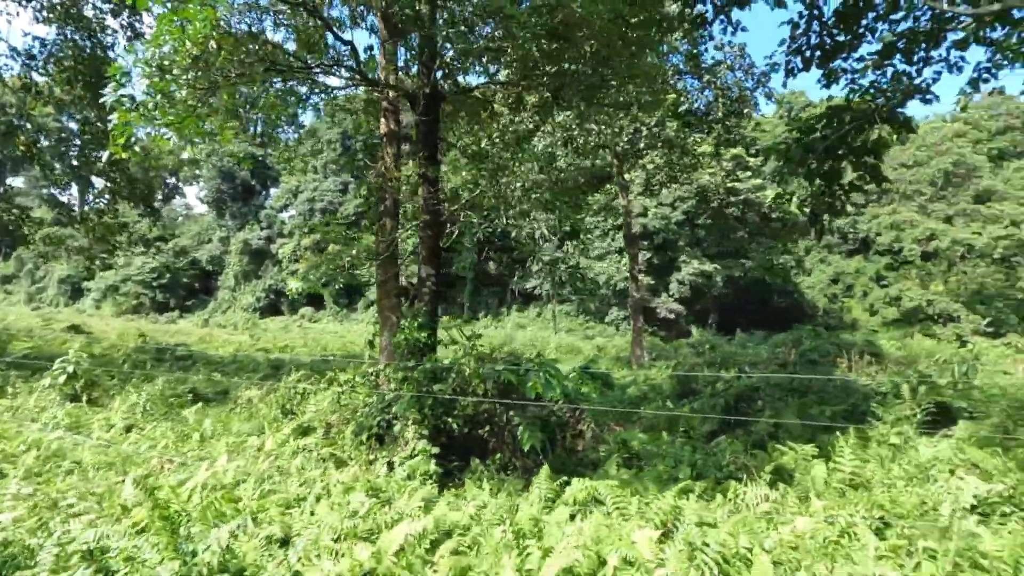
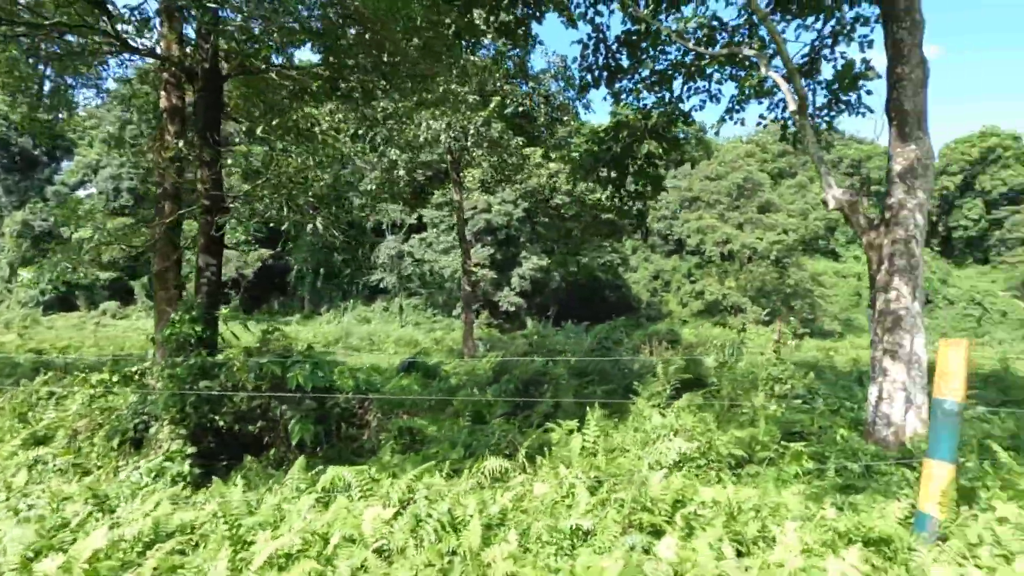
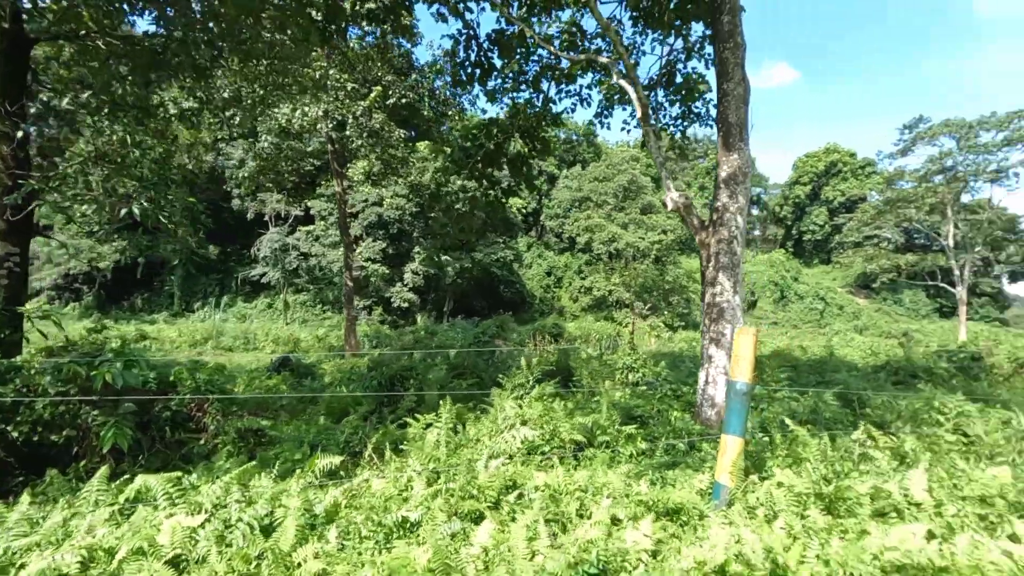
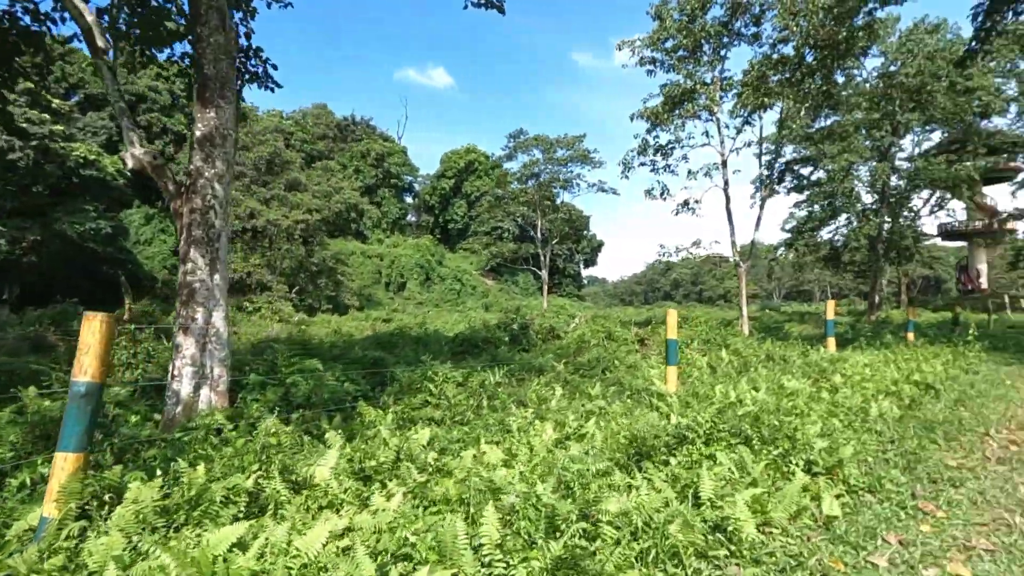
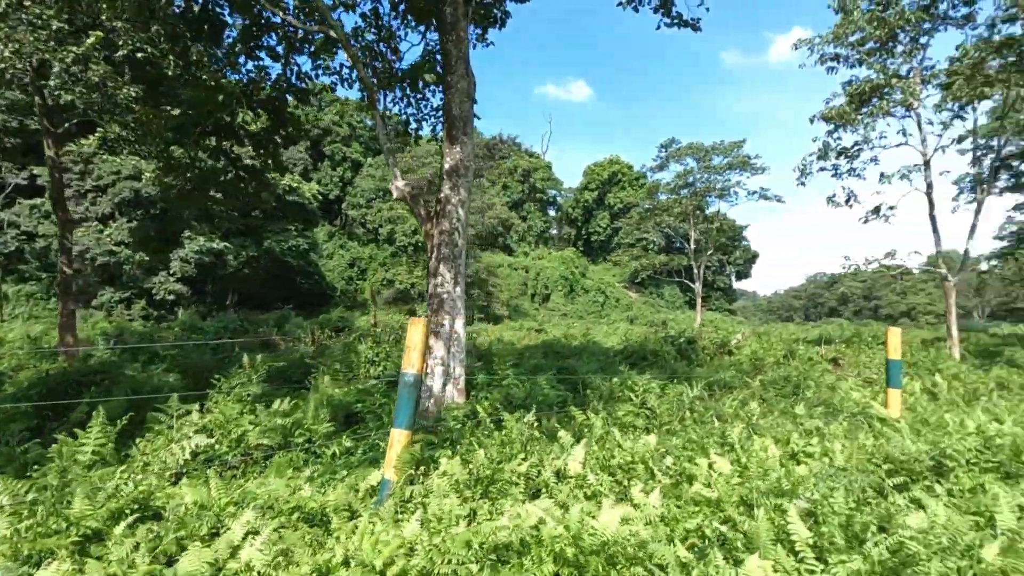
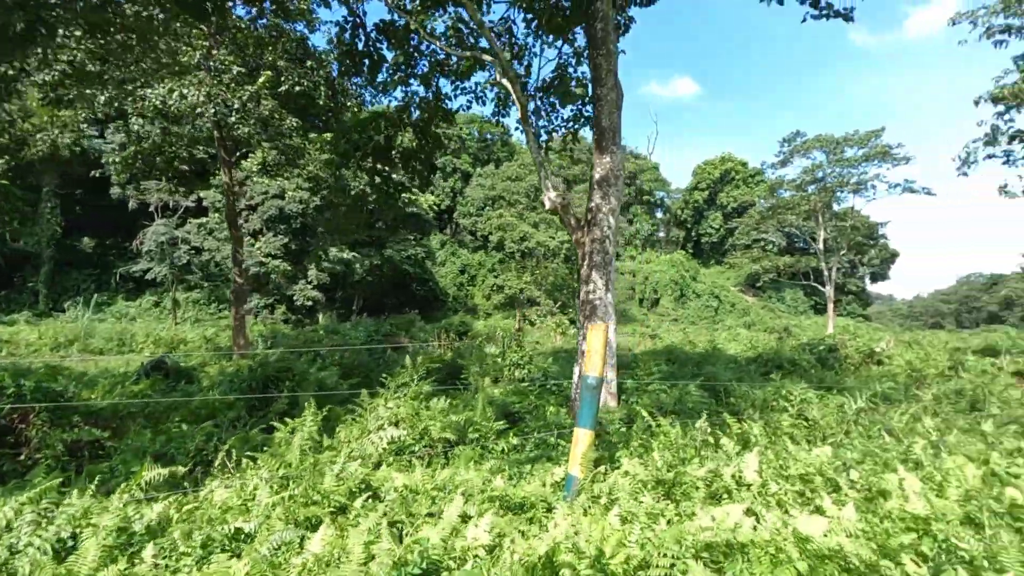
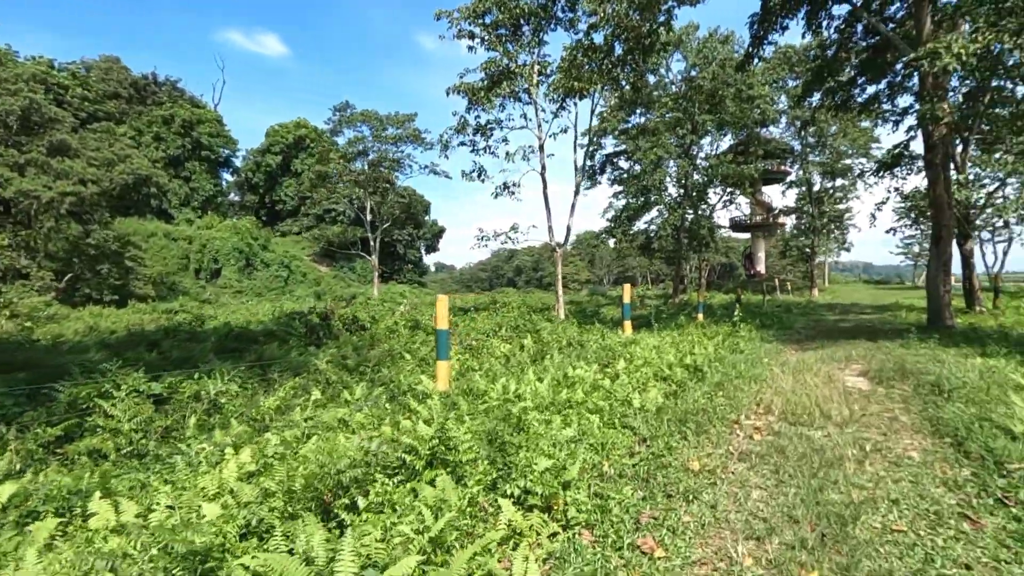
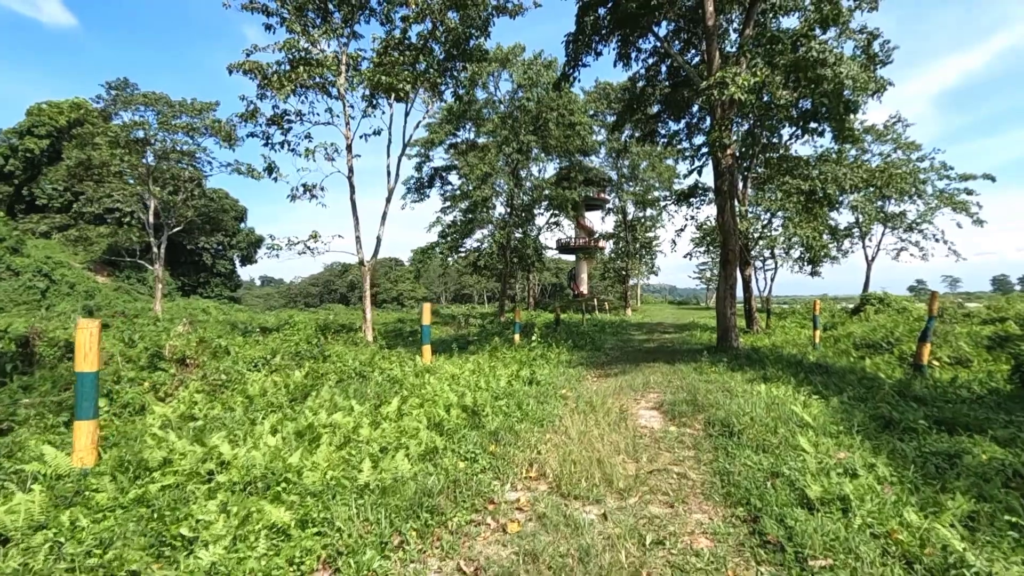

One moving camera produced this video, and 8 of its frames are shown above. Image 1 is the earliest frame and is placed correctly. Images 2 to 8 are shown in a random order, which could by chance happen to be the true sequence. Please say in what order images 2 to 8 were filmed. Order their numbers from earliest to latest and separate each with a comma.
2, 3, 6, 5, 4, 7, 8
